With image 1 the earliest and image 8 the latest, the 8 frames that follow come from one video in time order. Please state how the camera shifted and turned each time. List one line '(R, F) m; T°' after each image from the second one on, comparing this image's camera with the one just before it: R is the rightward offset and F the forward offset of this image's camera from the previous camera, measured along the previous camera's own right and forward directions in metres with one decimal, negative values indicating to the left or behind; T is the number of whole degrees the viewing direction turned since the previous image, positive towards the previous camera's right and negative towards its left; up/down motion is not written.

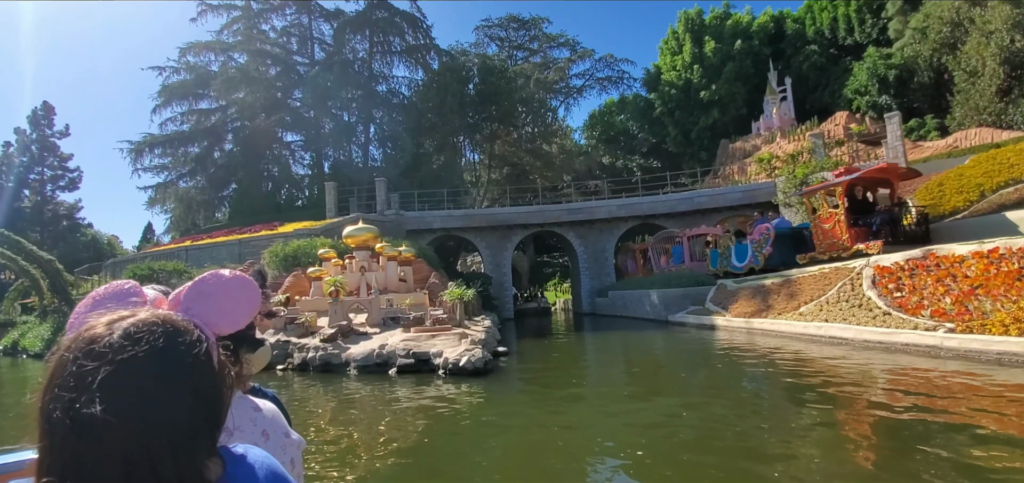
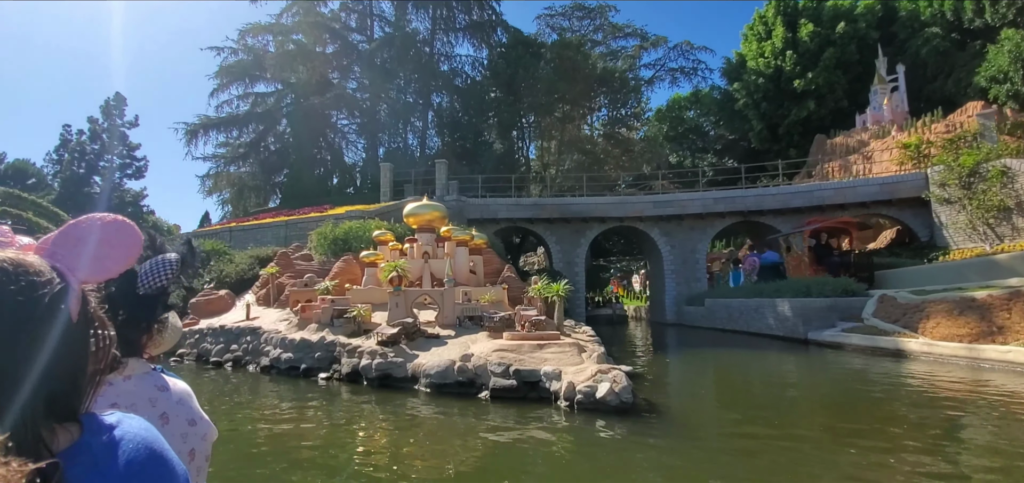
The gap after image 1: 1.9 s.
(-1.9, +4.1) m; -5°
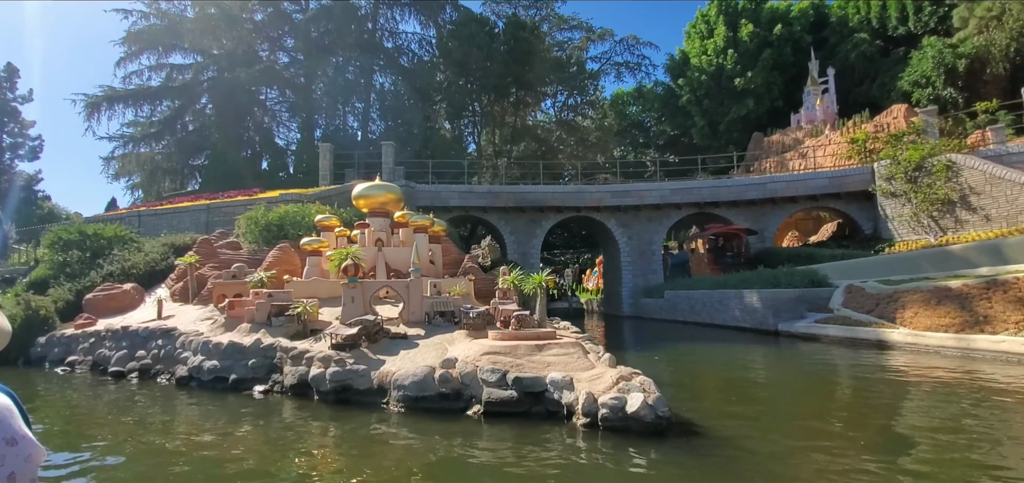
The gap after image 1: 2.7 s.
(-0.8, +1.7) m; +7°
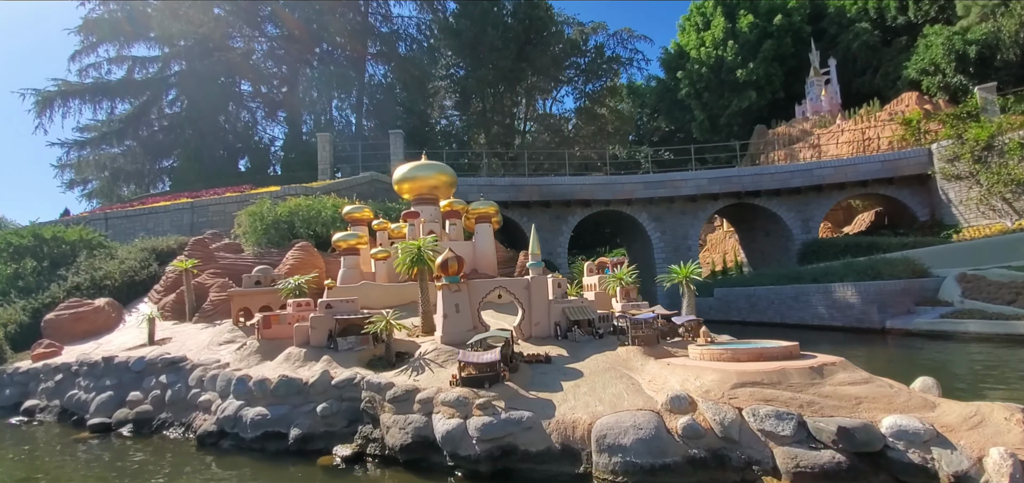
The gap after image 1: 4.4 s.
(-2.7, +2.9) m; +3°
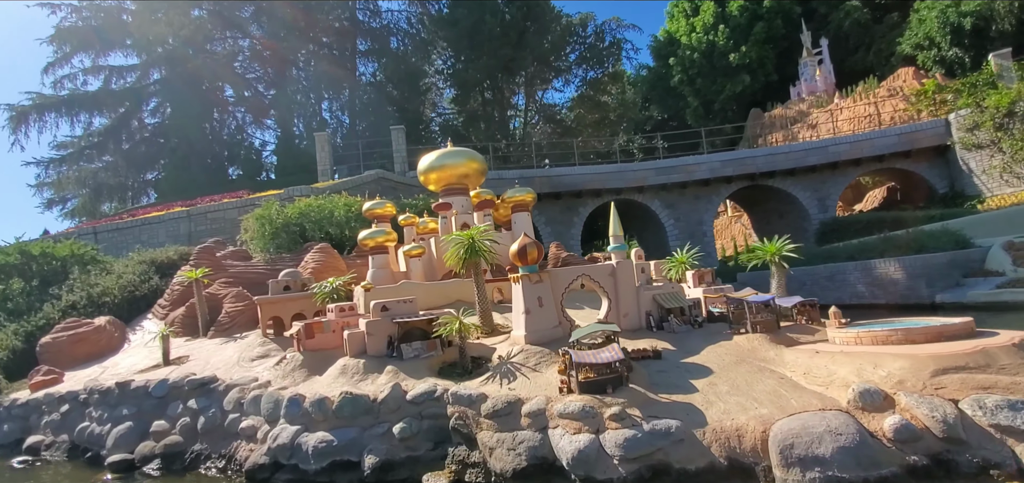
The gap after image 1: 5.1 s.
(-1.2, +0.9) m; +1°
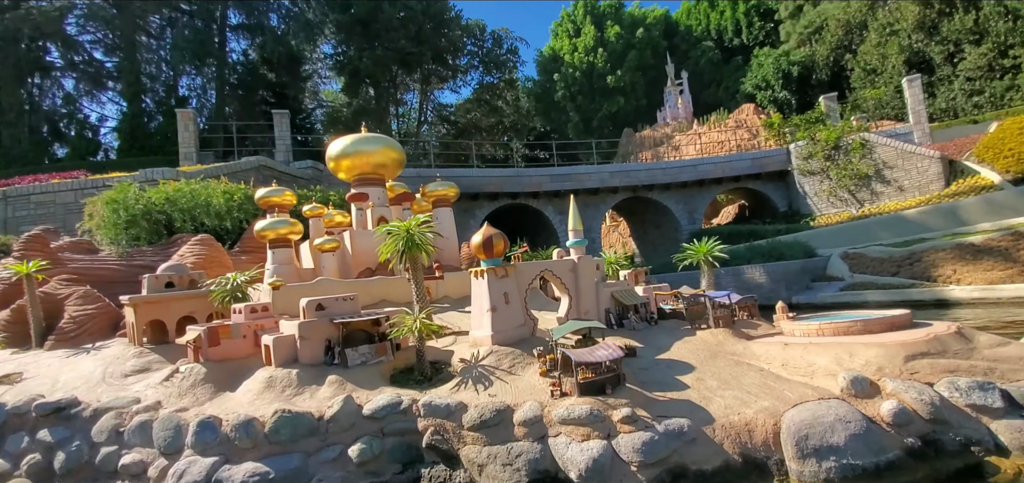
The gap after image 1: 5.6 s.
(-0.9, +0.6) m; +14°
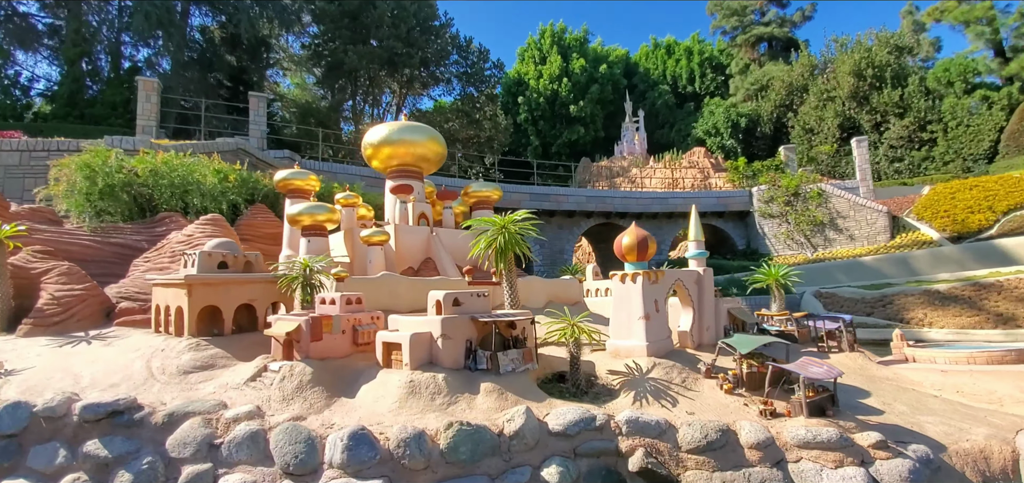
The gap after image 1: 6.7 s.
(-2.1, +0.7) m; +8°
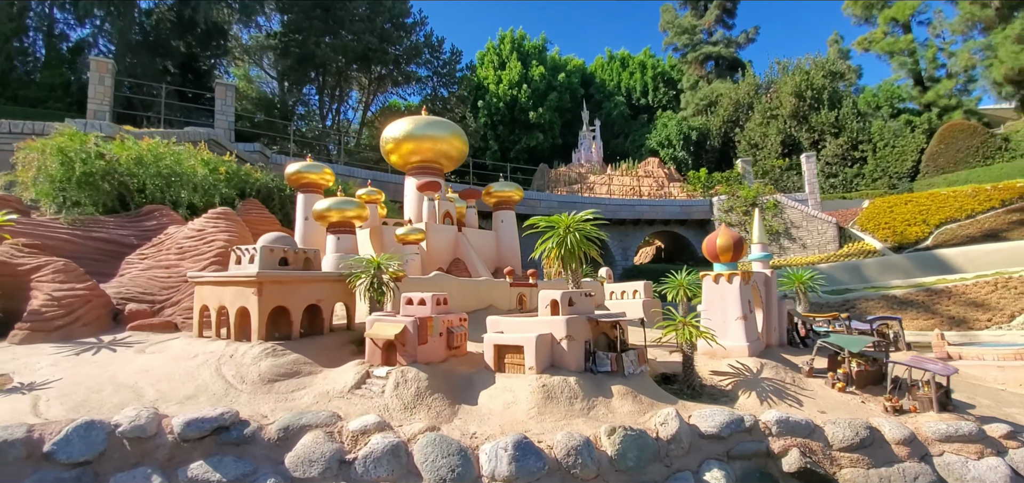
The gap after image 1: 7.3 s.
(-1.4, +0.3) m; +7°
